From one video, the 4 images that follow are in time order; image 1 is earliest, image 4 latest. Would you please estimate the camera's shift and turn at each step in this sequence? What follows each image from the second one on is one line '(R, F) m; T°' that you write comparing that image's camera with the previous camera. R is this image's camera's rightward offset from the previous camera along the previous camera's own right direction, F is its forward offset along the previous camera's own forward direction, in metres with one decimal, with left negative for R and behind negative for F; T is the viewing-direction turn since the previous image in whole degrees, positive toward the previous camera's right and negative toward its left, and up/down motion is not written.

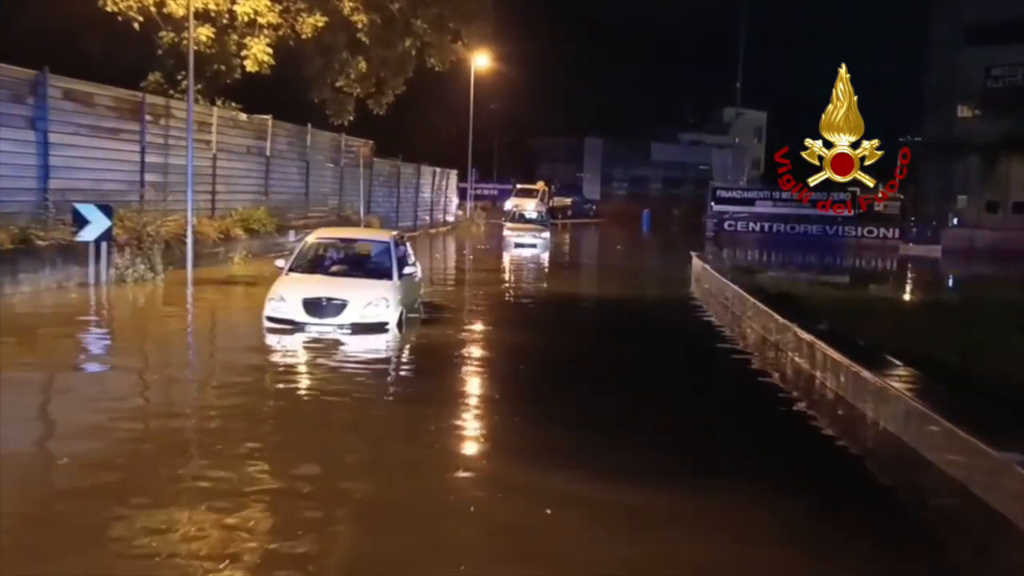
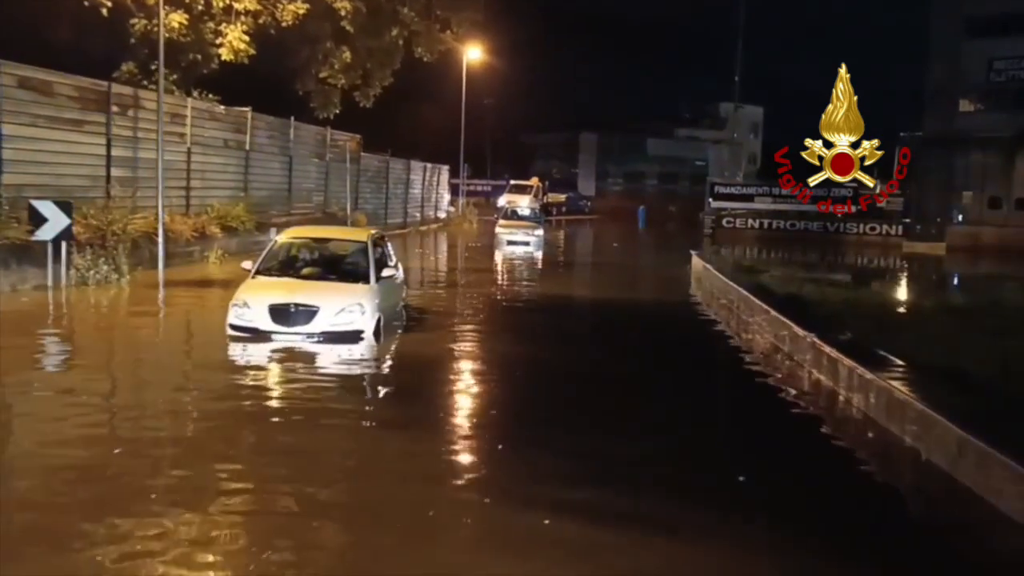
(+0.1, +1.2) m; 0°
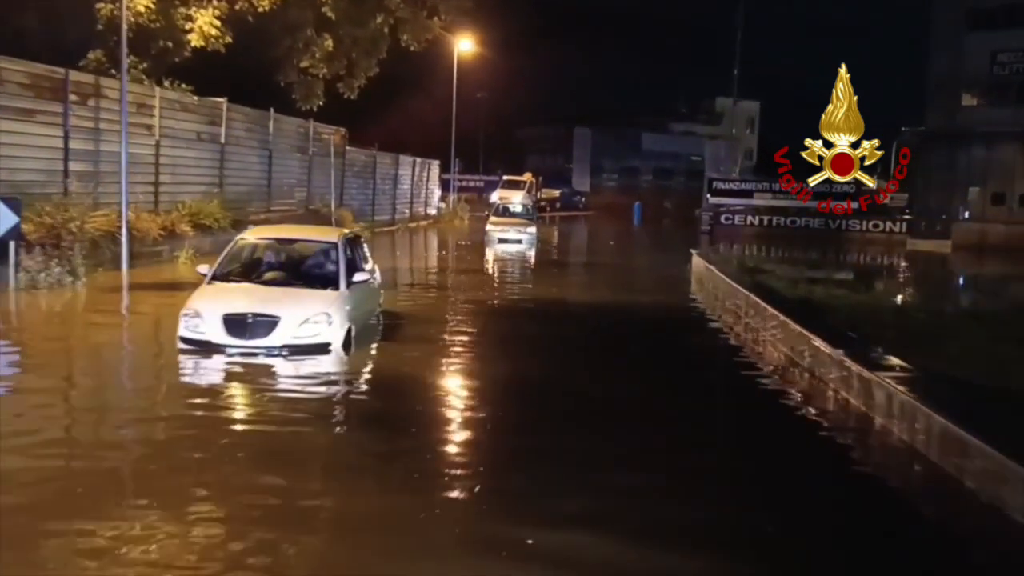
(+0.1, +1.4) m; 0°
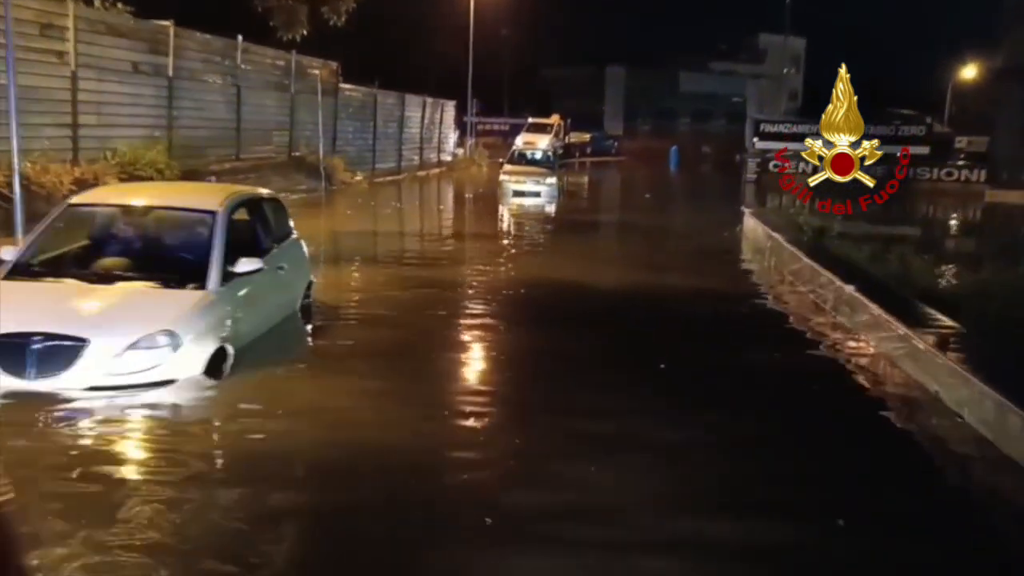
(+0.4, +4.5) m; -2°
